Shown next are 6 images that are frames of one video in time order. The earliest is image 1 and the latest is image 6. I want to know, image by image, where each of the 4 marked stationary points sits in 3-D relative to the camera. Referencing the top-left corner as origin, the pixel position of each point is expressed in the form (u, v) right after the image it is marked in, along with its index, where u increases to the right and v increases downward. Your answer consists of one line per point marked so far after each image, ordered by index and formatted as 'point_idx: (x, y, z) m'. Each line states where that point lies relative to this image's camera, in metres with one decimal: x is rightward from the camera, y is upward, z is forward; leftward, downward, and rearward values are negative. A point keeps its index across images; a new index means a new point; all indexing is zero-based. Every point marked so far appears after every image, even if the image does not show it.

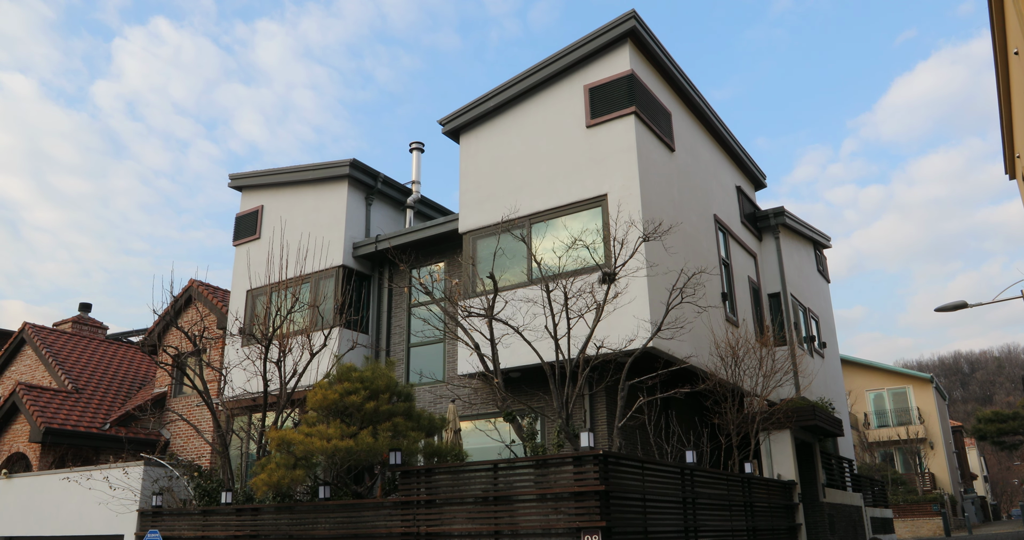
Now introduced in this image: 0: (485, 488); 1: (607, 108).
0: (-0.3, -2.8, +9.8) m
1: (+2.0, +3.4, +15.9) m
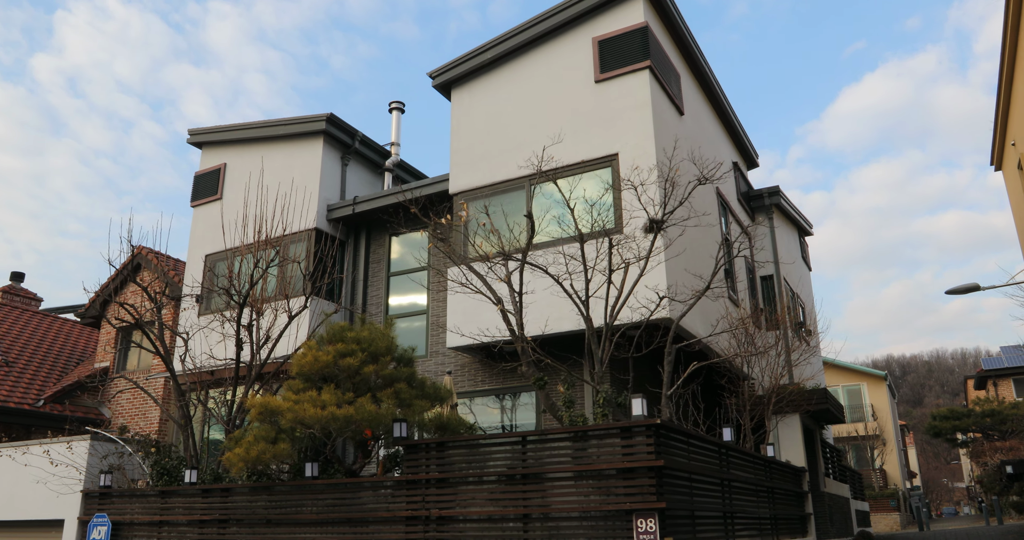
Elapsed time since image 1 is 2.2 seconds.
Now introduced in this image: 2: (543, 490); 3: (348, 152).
0: (0.0, -2.2, +8.4) m
1: (+2.1, +4.0, +14.7) m
2: (+0.4, -2.4, +8.1) m
3: (-4.1, +2.9, +18.5) m
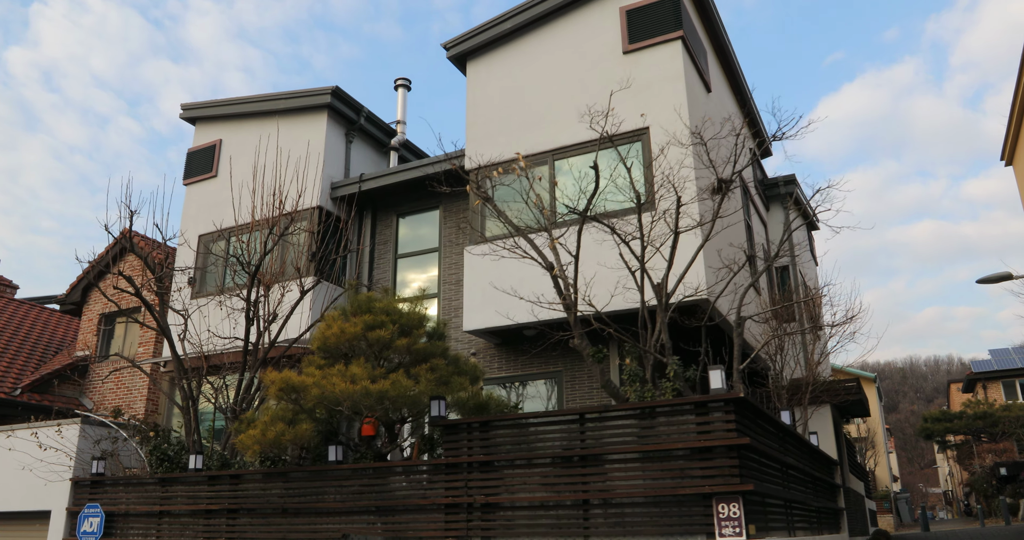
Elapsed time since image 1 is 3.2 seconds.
0: (+0.5, -1.8, +7.6) m
1: (+2.5, +4.4, +13.9) m
2: (+0.9, -2.0, +7.3) m
3: (-3.7, +3.3, +17.6) m
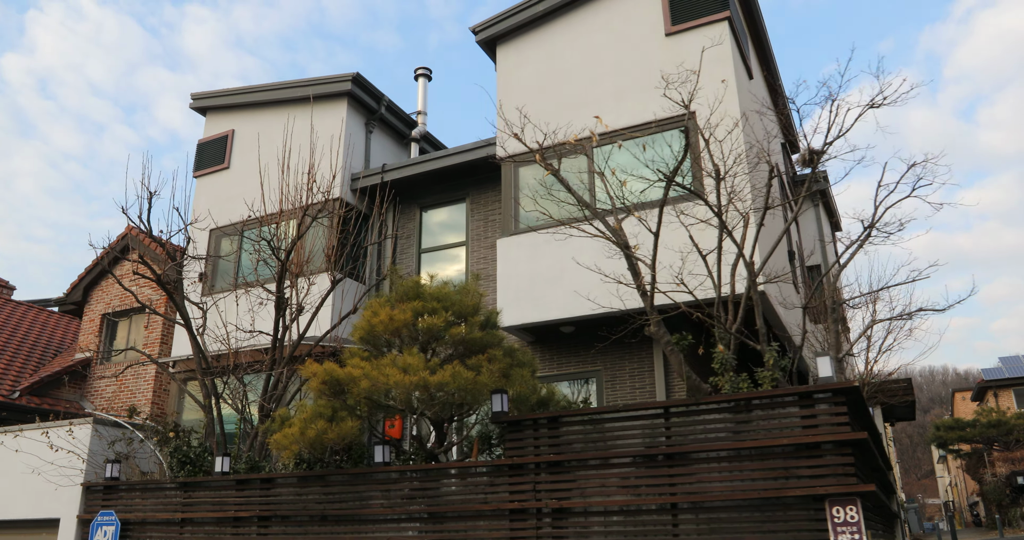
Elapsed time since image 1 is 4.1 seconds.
0: (+1.2, -1.6, +6.8) m
1: (+3.2, +4.5, +13.2) m
2: (+1.6, -1.7, +6.5) m
3: (-3.1, +3.4, +16.8) m
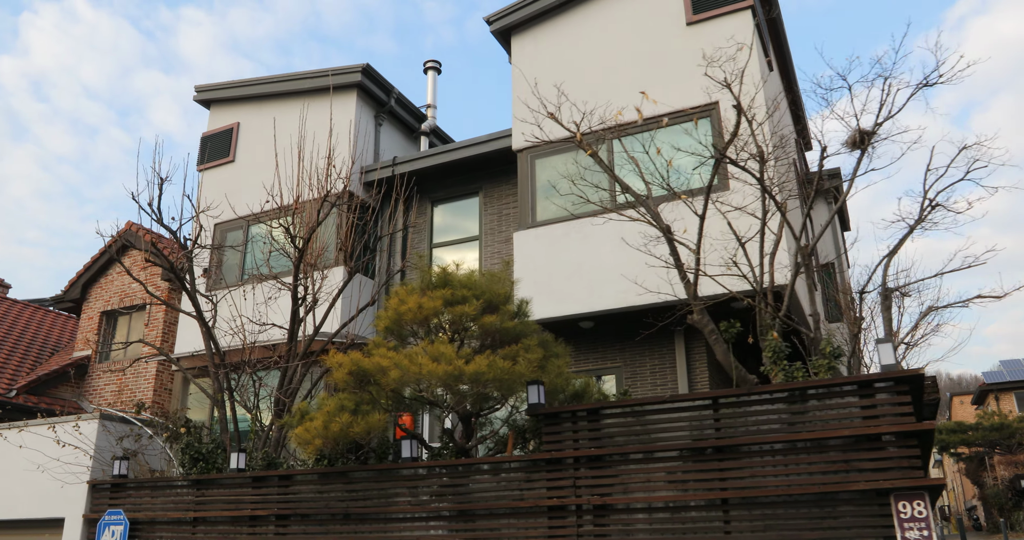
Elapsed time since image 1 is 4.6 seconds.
0: (+1.6, -1.4, +6.4) m
1: (+3.5, +4.6, +12.9) m
2: (+1.9, -1.6, +6.1) m
3: (-2.8, +3.5, +16.4) m
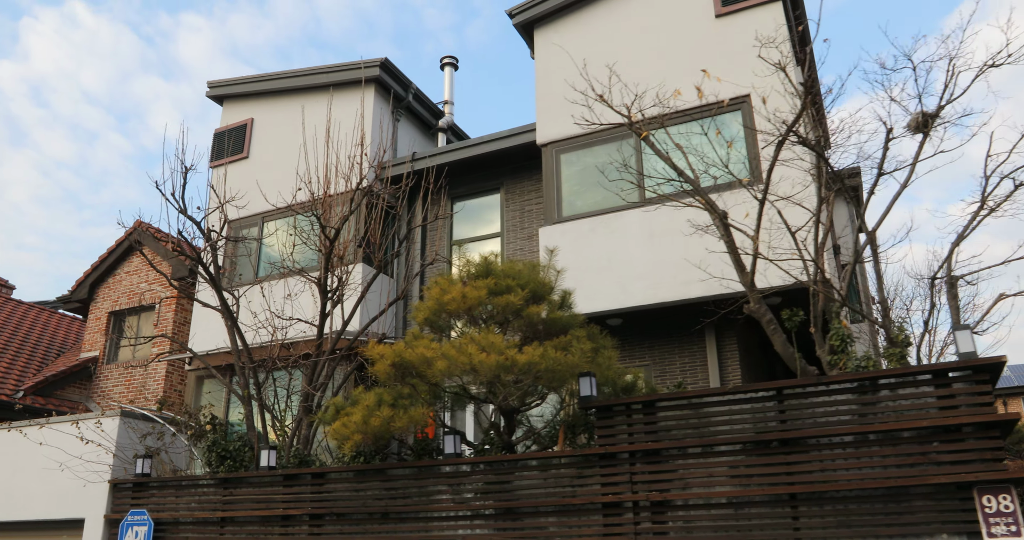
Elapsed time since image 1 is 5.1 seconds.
0: (+2.0, -1.3, +6.1) m
1: (+3.9, +4.7, +12.6) m
2: (+2.4, -1.5, +5.8) m
3: (-2.4, +3.5, +16.2) m
